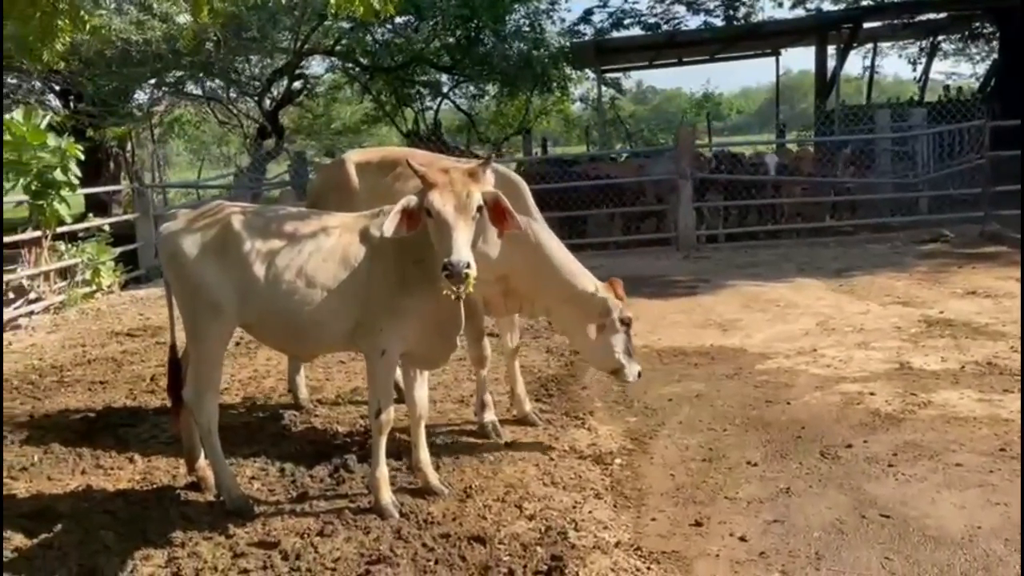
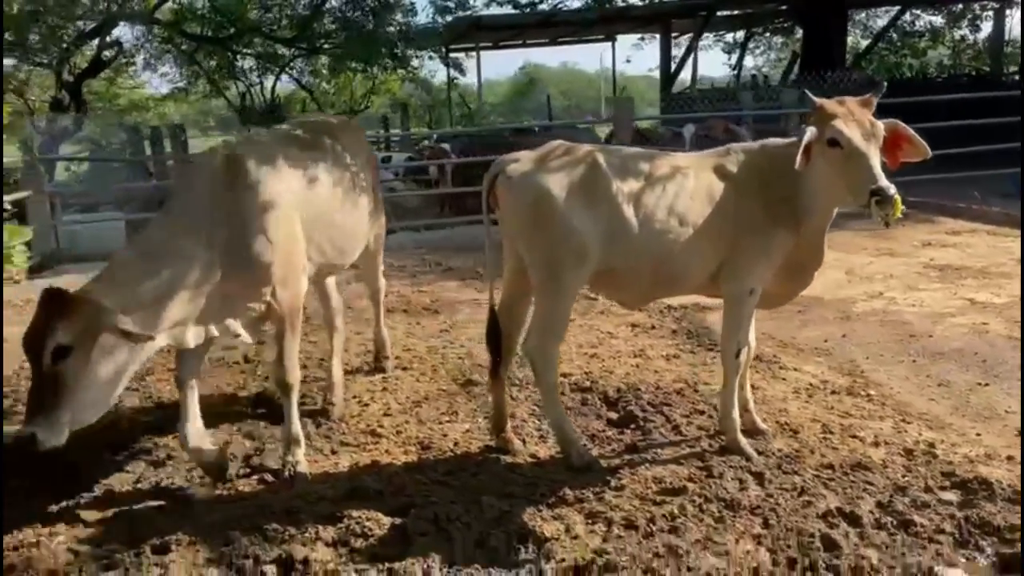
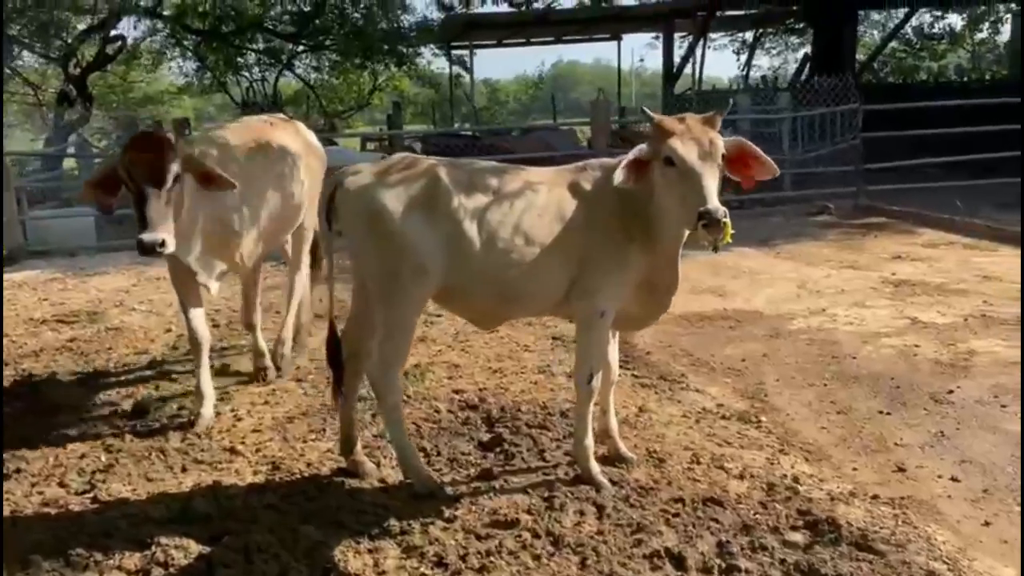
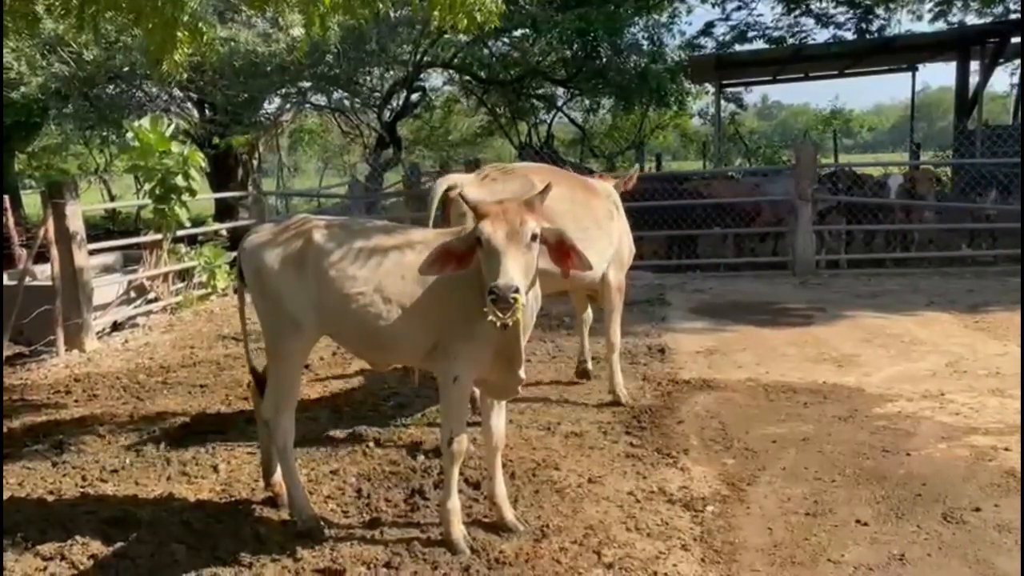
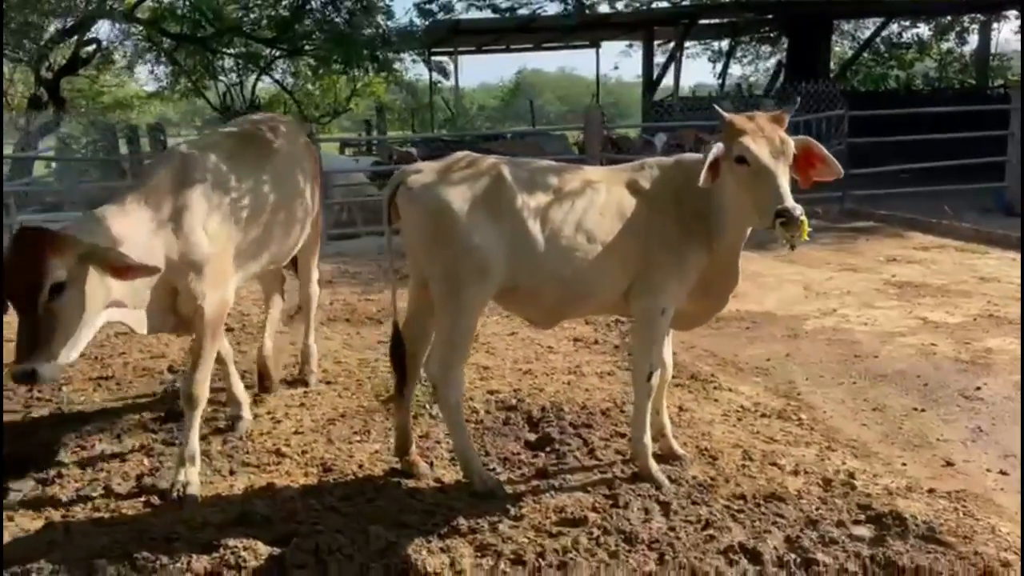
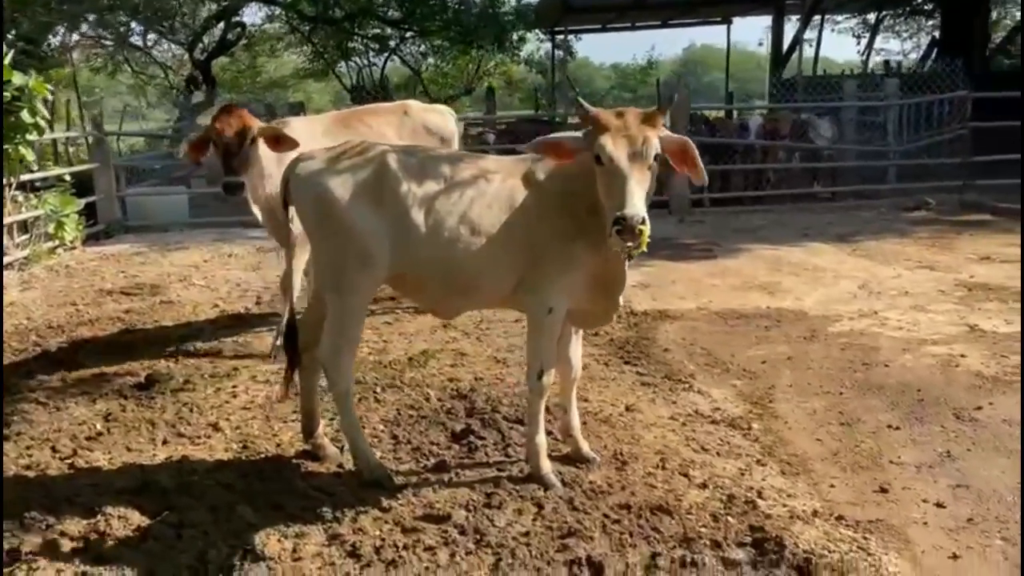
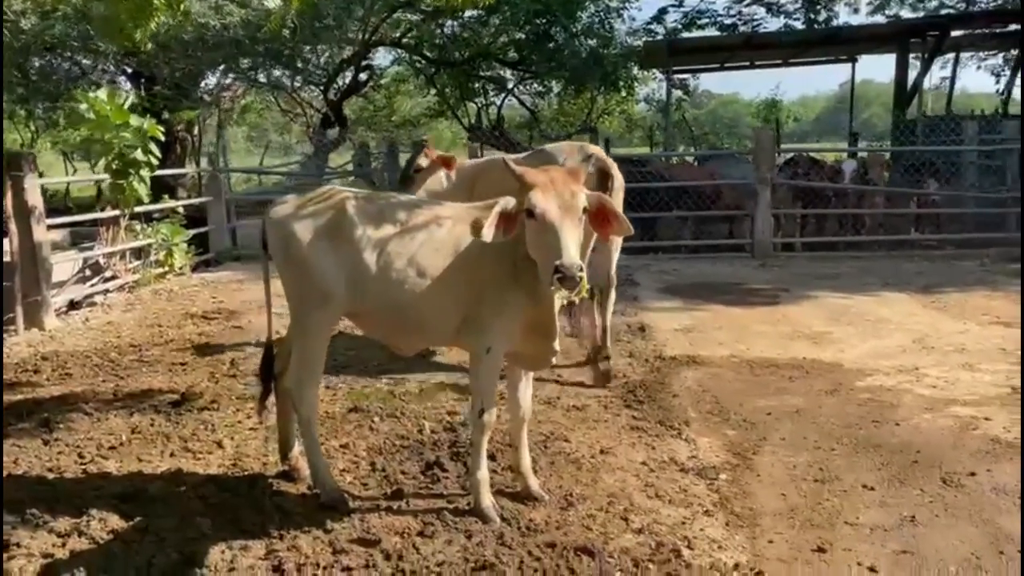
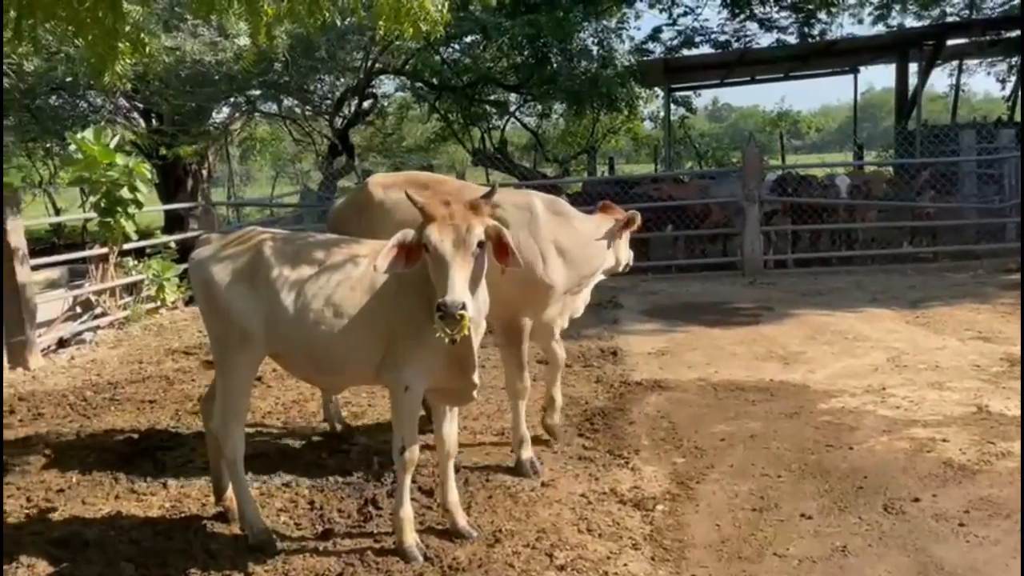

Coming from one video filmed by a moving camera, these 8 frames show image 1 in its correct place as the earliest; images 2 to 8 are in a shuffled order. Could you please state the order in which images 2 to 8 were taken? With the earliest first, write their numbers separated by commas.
8, 4, 7, 6, 3, 5, 2
